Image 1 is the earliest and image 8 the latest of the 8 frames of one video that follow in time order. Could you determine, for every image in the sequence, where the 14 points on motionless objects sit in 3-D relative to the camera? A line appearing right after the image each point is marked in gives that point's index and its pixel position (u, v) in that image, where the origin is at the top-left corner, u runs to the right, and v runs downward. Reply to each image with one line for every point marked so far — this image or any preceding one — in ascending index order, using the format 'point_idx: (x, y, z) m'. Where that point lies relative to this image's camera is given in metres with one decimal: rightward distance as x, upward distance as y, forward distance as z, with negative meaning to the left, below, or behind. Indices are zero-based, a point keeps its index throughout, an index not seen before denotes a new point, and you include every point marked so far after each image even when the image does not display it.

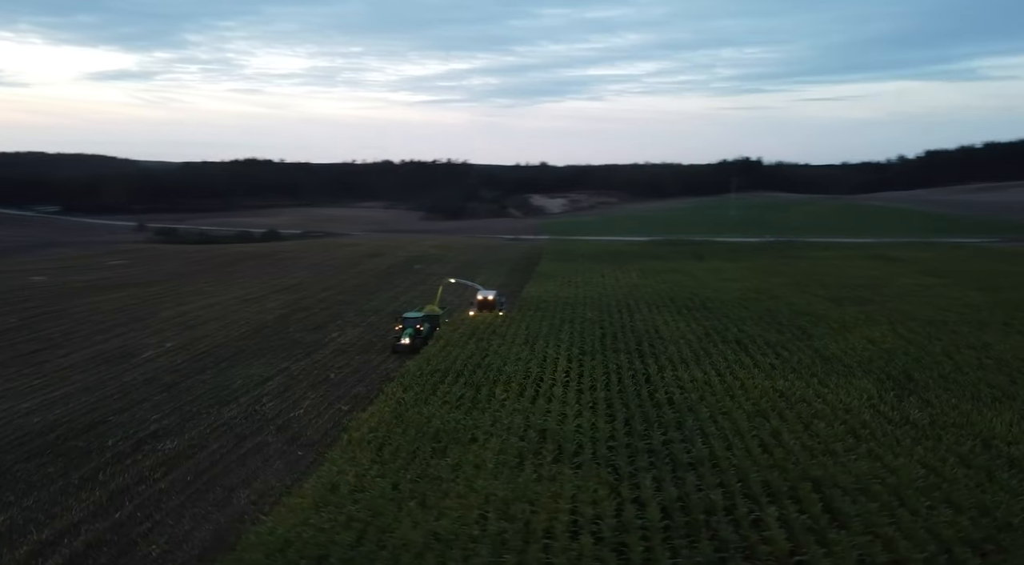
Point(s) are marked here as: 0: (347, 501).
0: (-1.5, -2.1, +6.8) m
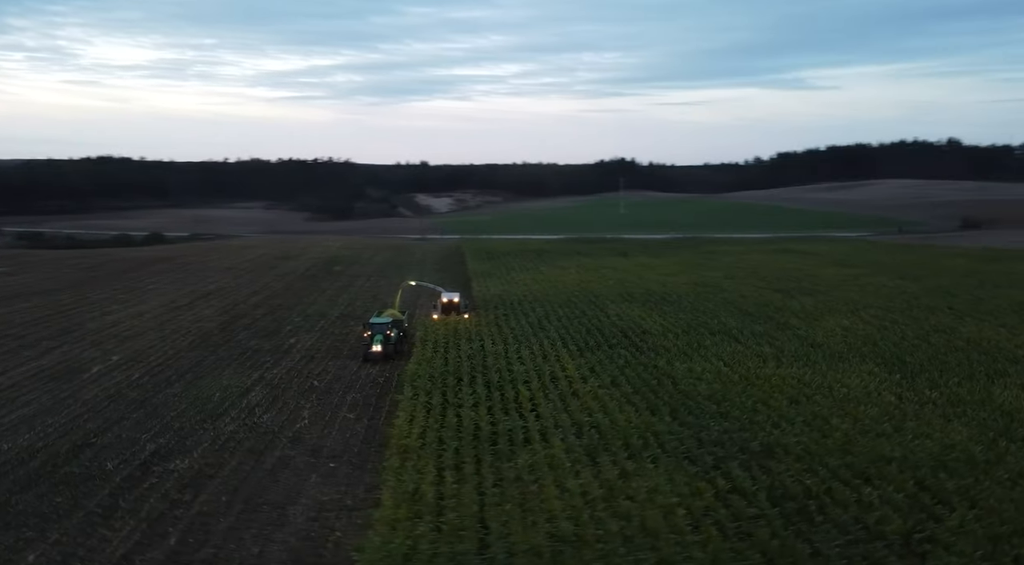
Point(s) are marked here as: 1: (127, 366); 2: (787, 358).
0: (-0.6, -2.1, +6.5) m
1: (-7.4, -1.6, +13.5) m
2: (+4.6, -1.3, +11.5) m
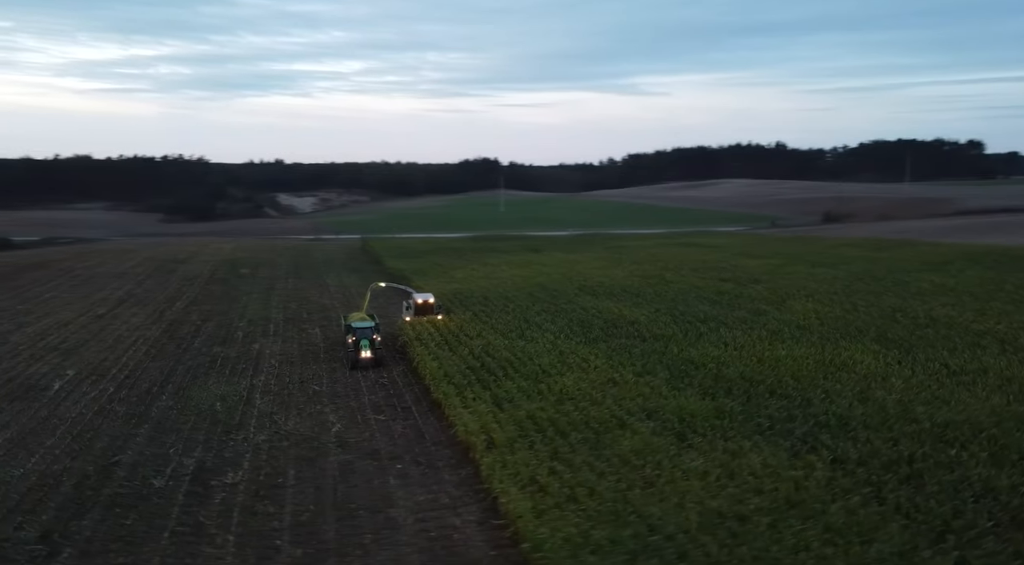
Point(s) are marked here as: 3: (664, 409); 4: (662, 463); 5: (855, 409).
0: (+0.7, -2.0, +6.5) m
1: (-7.2, -1.7, +12.2) m
2: (+4.8, -1.1, +12.3) m
3: (+1.9, -1.6, +8.8) m
4: (+1.6, -1.9, +7.2) m
5: (+4.2, -1.6, +8.5) m
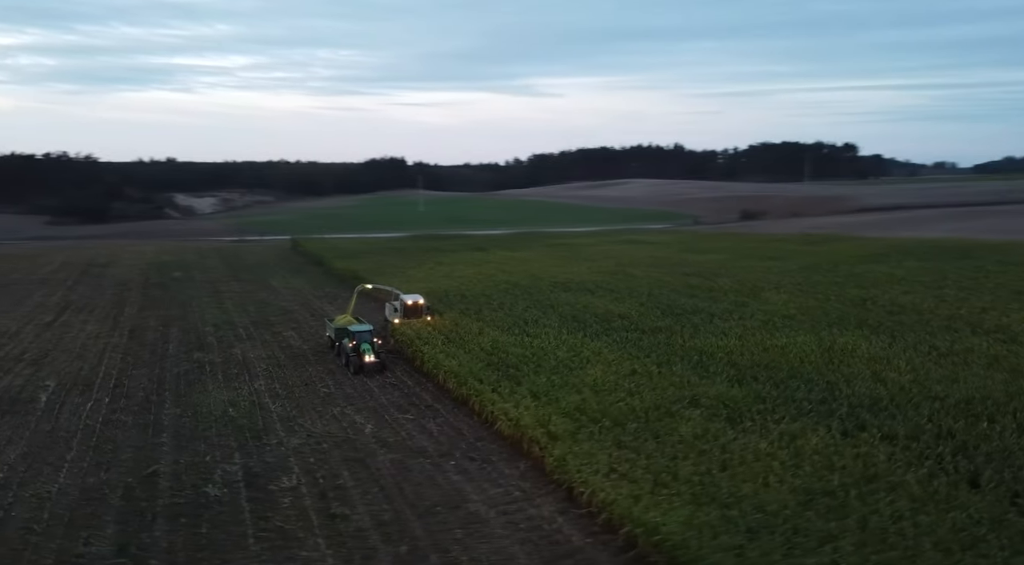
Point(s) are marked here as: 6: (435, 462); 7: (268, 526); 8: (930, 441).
0: (+1.6, -1.9, +6.7) m
1: (-7.0, -1.7, +11.5) m
2: (+5.0, -0.9, +13.0) m
3: (+2.5, -1.5, +9.2) m
4: (+2.3, -1.8, +7.5) m
5: (+4.8, -1.4, +9.1) m
6: (-0.9, -2.2, +8.5) m
7: (-2.3, -2.3, +6.7) m
8: (+4.4, -1.7, +7.4) m
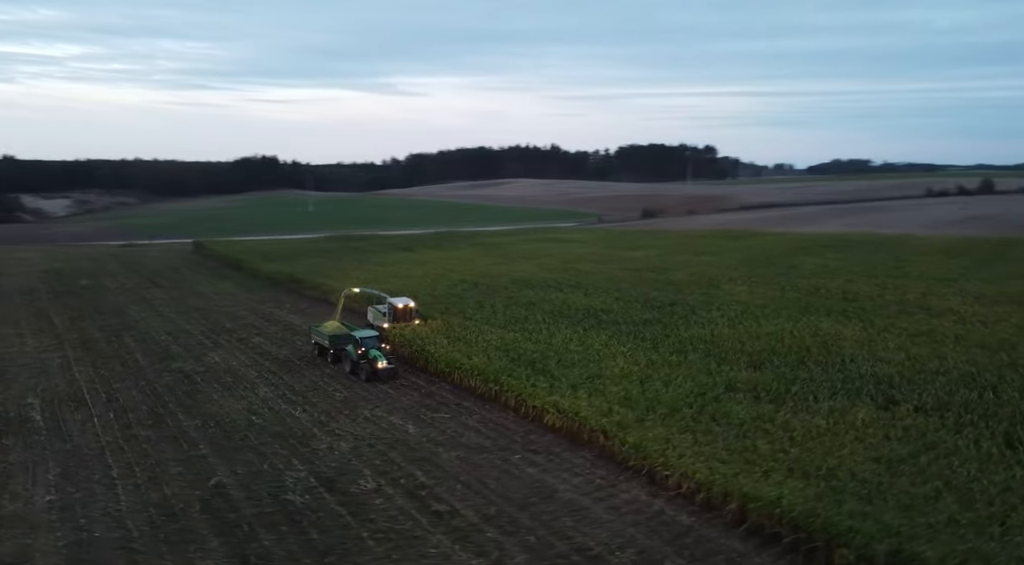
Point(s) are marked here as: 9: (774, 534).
0: (+2.6, -1.8, +7.2) m
1: (-6.6, -1.8, +10.6) m
2: (+5.0, -0.7, +14.0) m
3: (+3.1, -1.4, +9.8) m
4: (+3.2, -1.6, +8.1) m
5: (+5.4, -1.3, +10.1) m
6: (-0.1, -2.1, +8.6) m
7: (-1.3, -2.3, +6.6) m
8: (+5.3, -1.5, +8.4) m
9: (+2.3, -2.2, +6.2) m
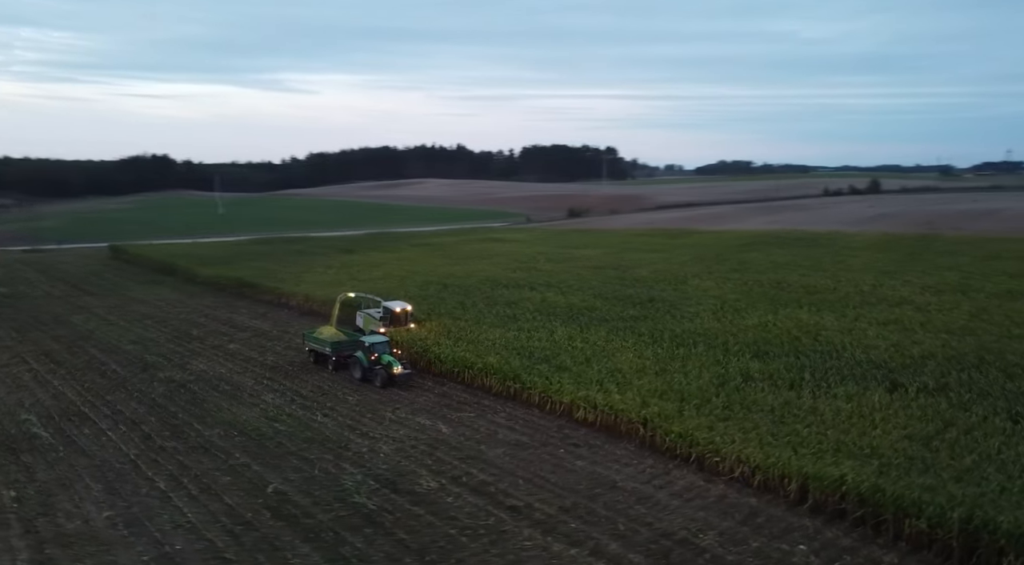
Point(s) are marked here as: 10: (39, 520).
0: (+3.3, -1.8, +7.7) m
1: (-6.3, -1.9, +10.1) m
2: (+4.8, -0.6, +14.7) m
3: (+3.5, -1.3, +10.4) m
4: (+3.8, -1.6, +8.7) m
5: (+5.7, -1.1, +10.9) m
6: (+0.4, -2.1, +8.8) m
7: (-0.5, -2.3, +6.7) m
8: (+5.8, -1.4, +9.2) m
9: (+3.1, -2.2, +6.7) m
10: (-4.5, -2.2, +6.7) m
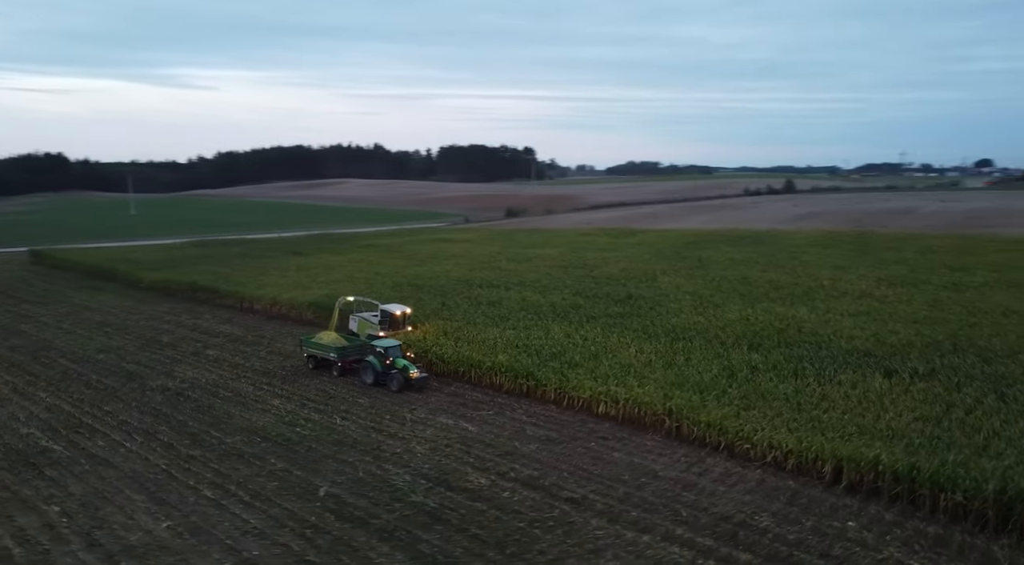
0: (+3.8, -1.7, +8.3) m
1: (-5.9, -2.0, +9.6) m
2: (+4.6, -0.6, +15.4) m
3: (+3.7, -1.3, +10.9) m
4: (+4.2, -1.5, +9.3) m
5: (+5.9, -1.0, +11.7) m
6: (+0.8, -2.1, +9.0) m
7: (+0.2, -2.3, +6.9) m
8: (+6.2, -1.3, +10.0) m
9: (+3.8, -2.1, +7.3) m
10: (-3.8, -2.3, +6.4) m
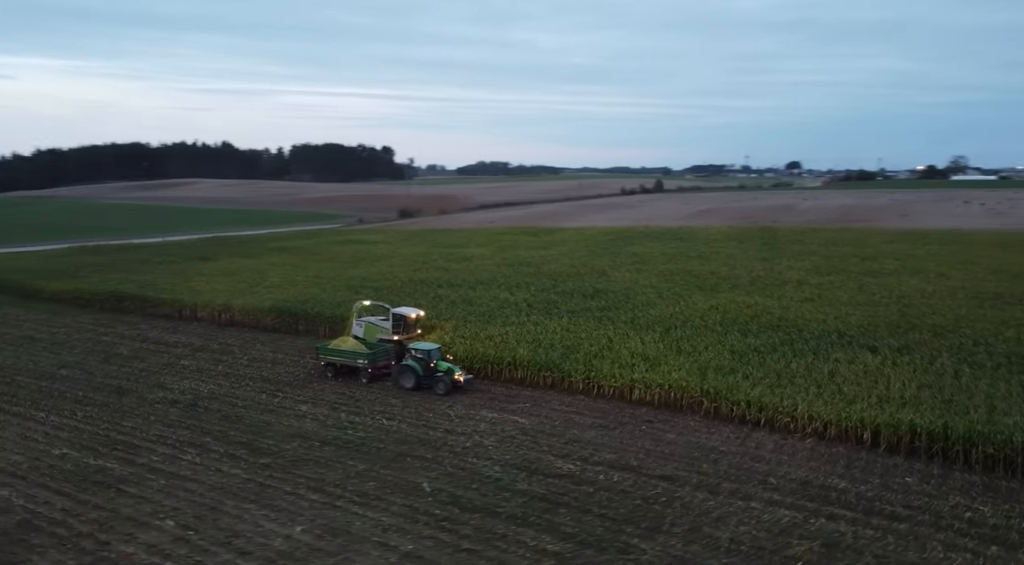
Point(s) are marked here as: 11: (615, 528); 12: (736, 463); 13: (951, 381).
0: (+4.7, -1.6, +9.4) m
1: (-5.1, -2.1, +9.1) m
2: (+4.2, -0.4, +16.6) m
3: (+4.1, -1.1, +12.0) m
4: (+4.9, -1.3, +10.5) m
5: (+6.1, -0.9, +13.1) m
6: (+1.7, -2.0, +9.7) m
7: (+1.4, -2.3, +7.4) m
8: (+6.7, -1.1, +11.5) m
9: (+4.8, -2.0, +8.4) m
10: (-2.5, -2.3, +6.3) m
11: (+1.0, -2.3, +6.7) m
12: (+2.7, -2.2, +8.3) m
13: (+6.3, -1.4, +10.0) m
